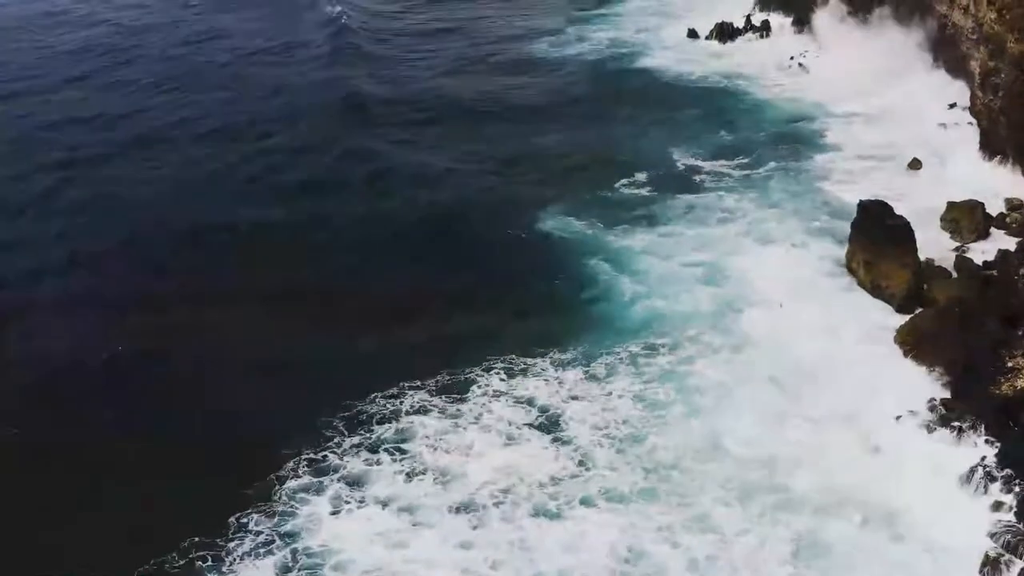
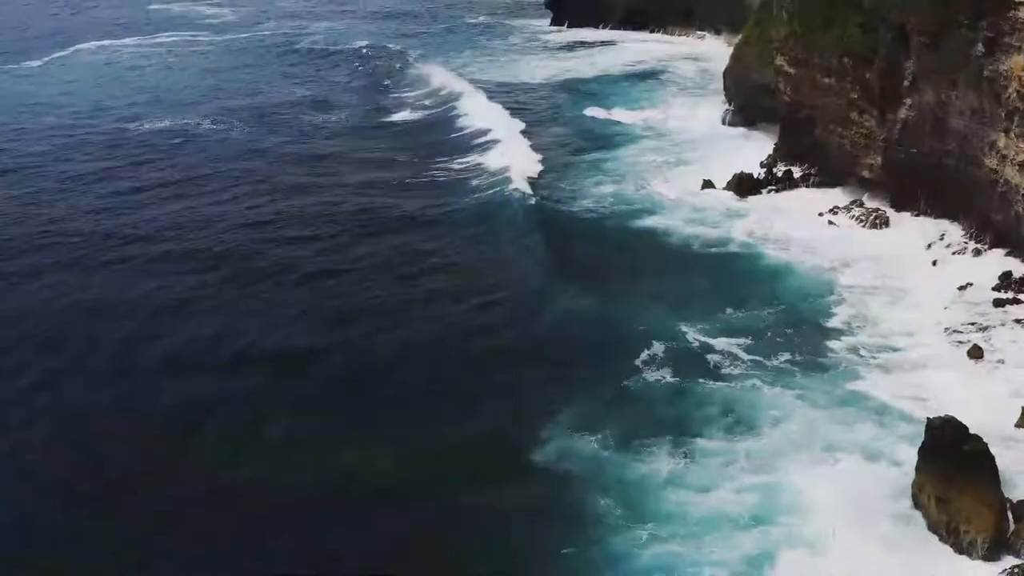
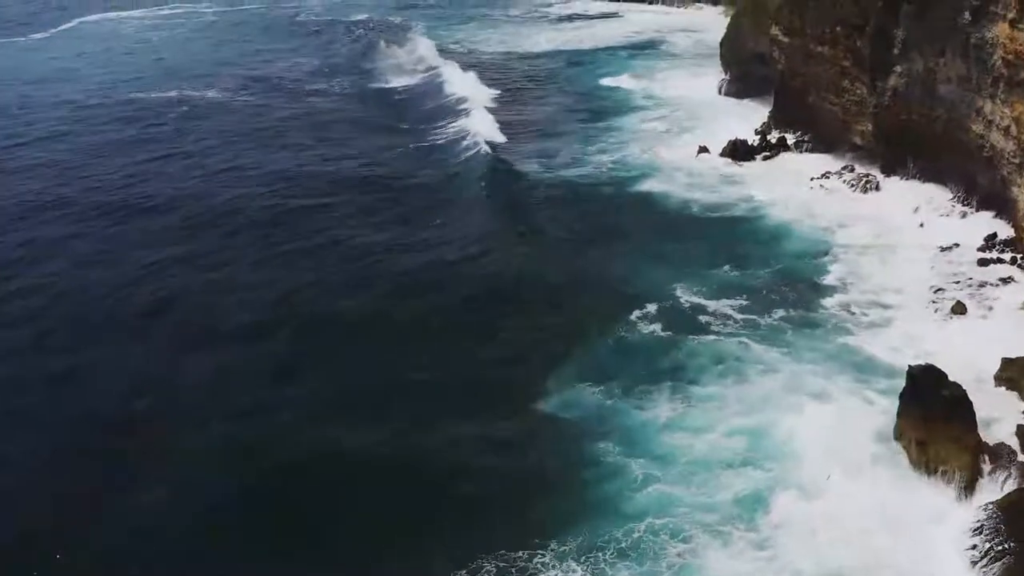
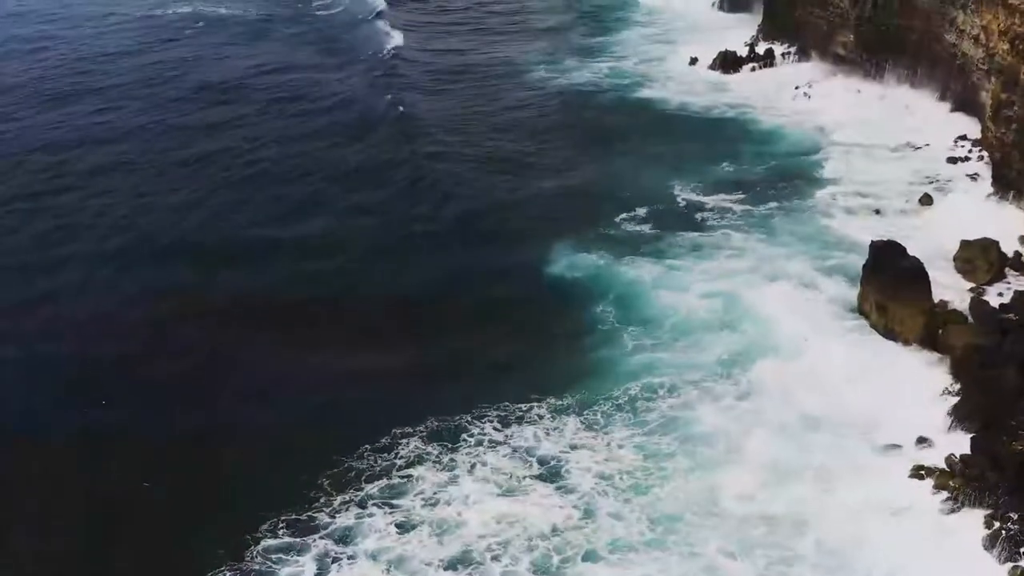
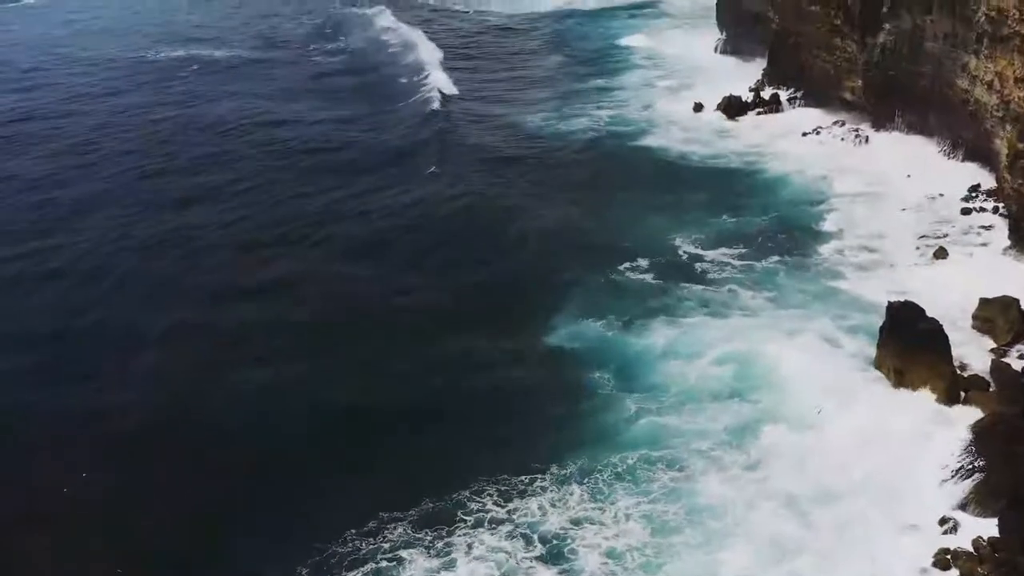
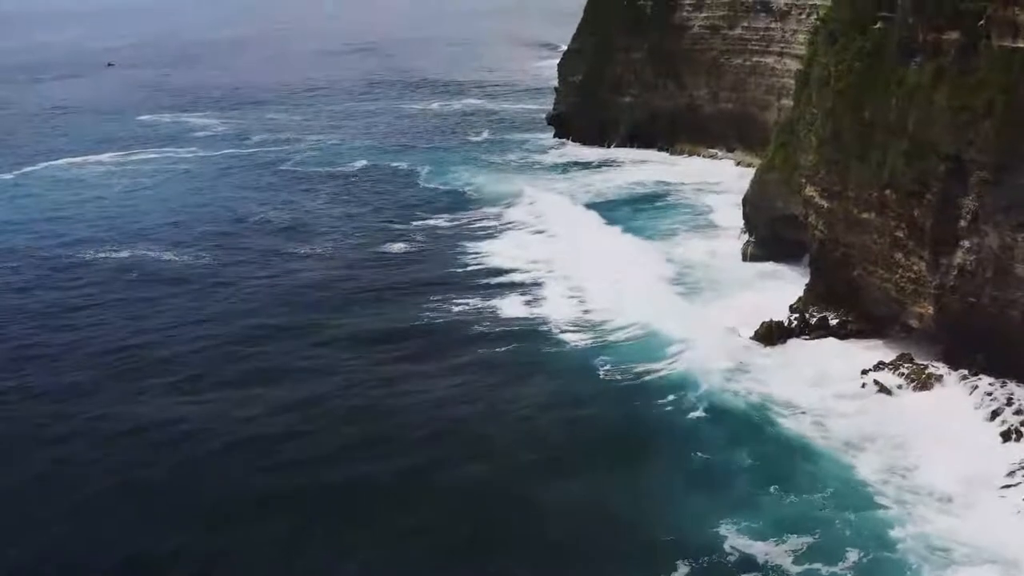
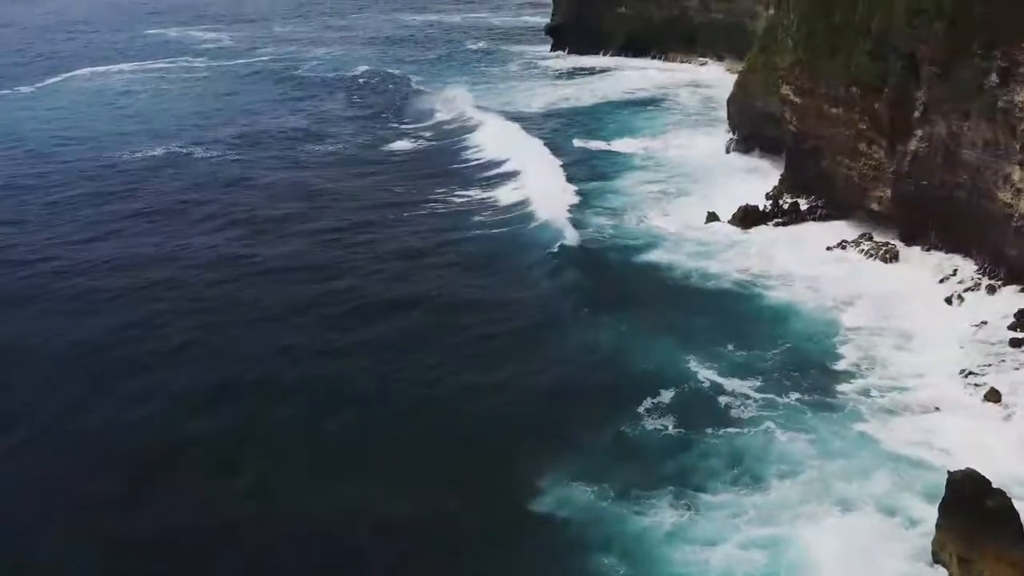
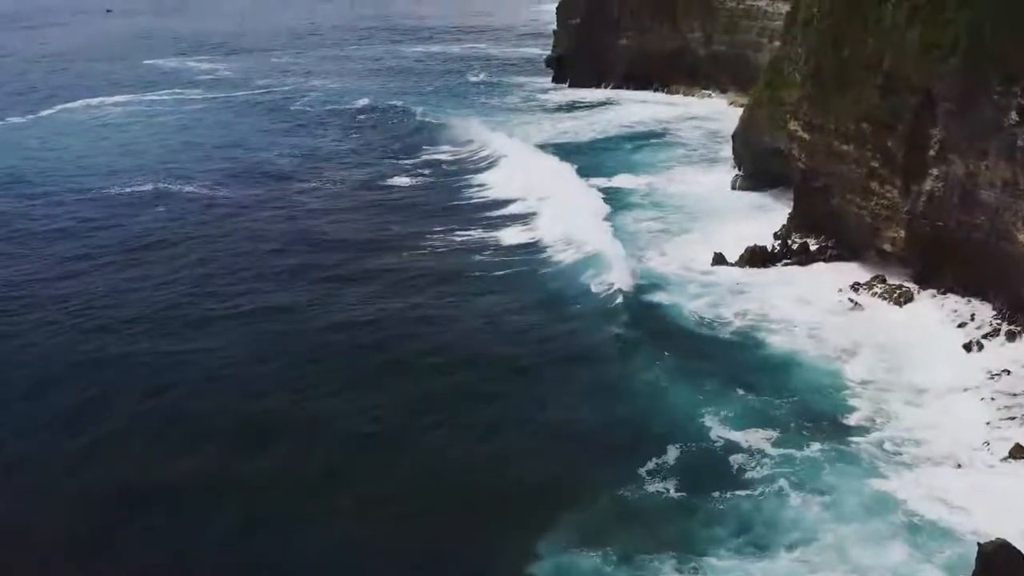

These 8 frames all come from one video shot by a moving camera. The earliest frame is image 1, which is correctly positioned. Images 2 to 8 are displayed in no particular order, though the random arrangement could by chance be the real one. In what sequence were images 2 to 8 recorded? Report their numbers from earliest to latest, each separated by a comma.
4, 5, 3, 2, 7, 8, 6
